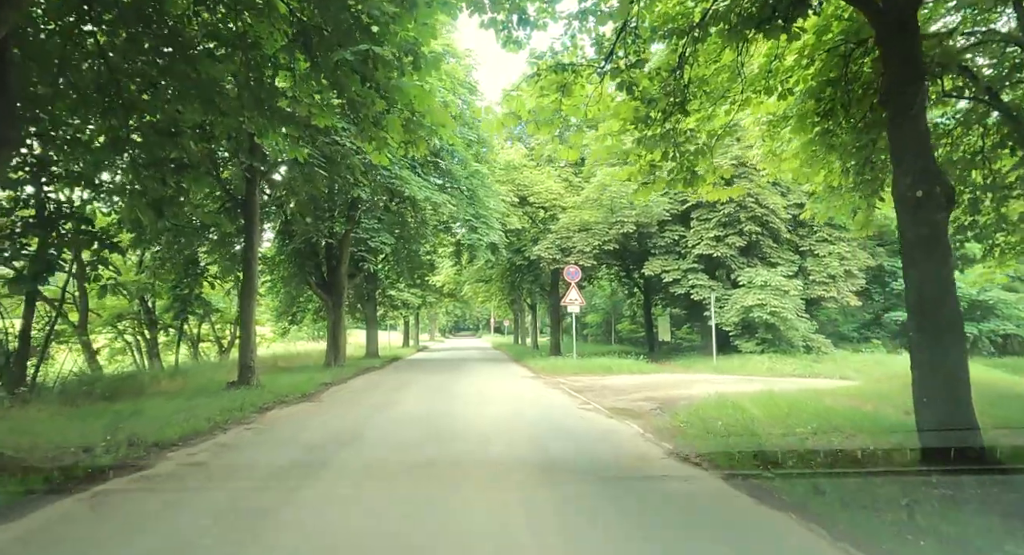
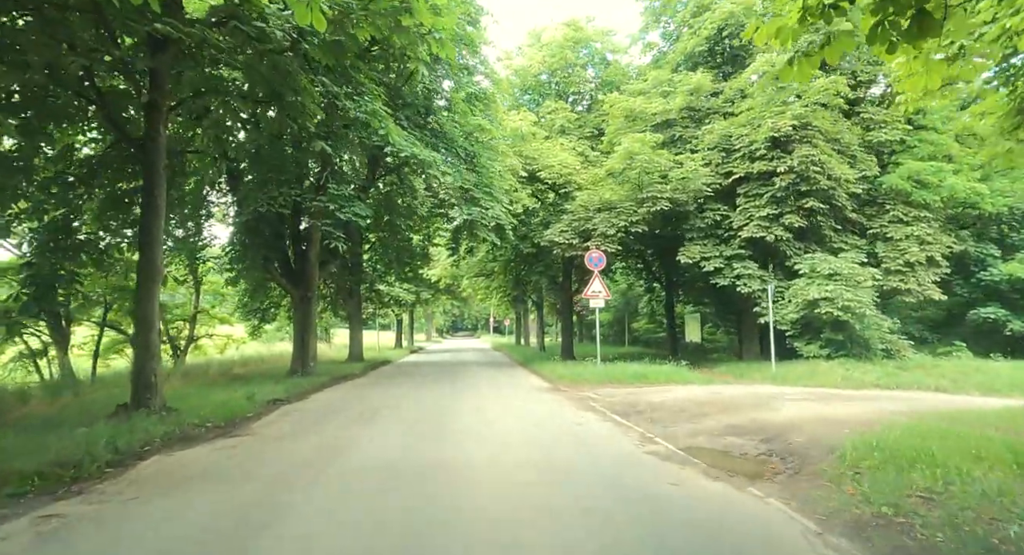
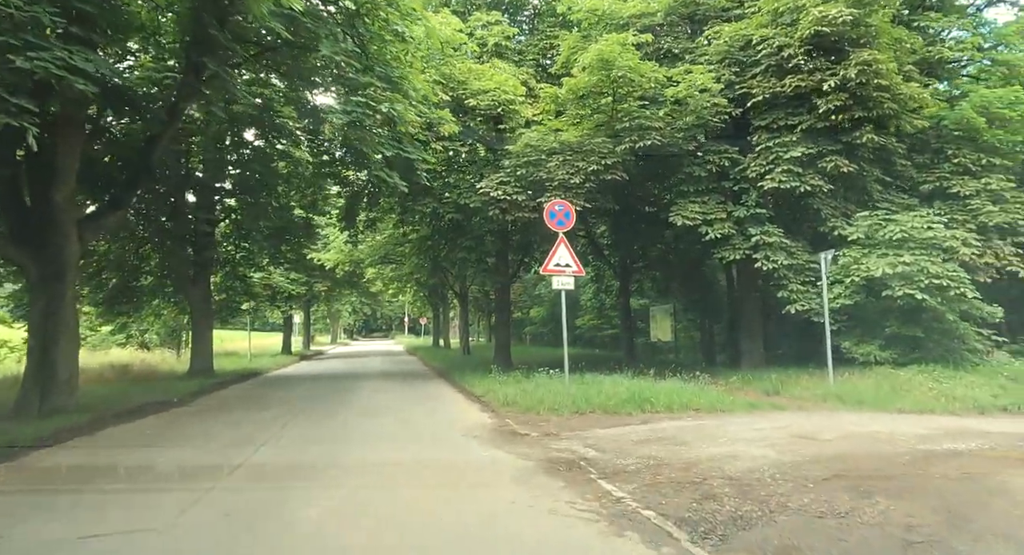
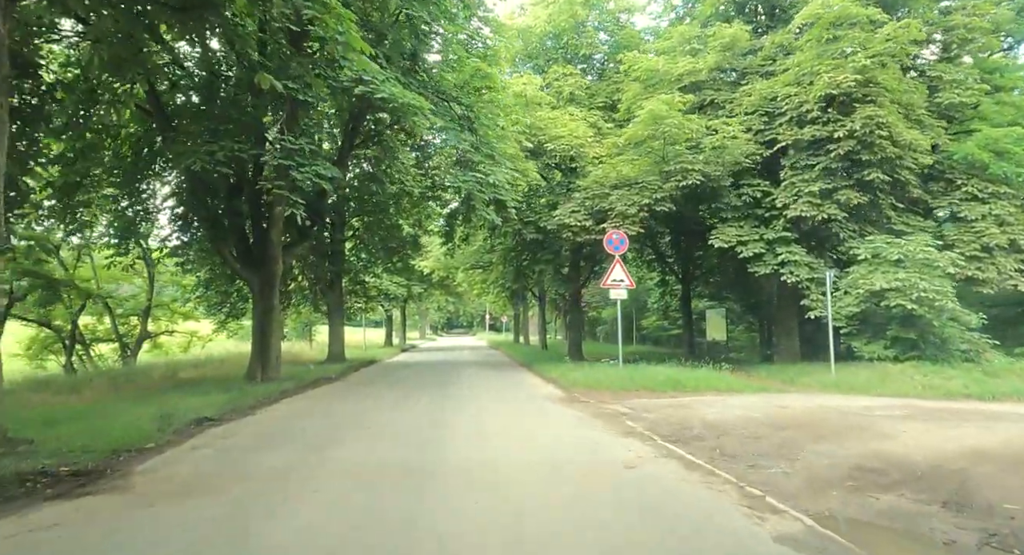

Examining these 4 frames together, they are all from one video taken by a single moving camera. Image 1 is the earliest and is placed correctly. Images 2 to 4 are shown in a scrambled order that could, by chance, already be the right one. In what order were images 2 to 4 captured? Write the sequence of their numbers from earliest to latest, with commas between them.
2, 4, 3
